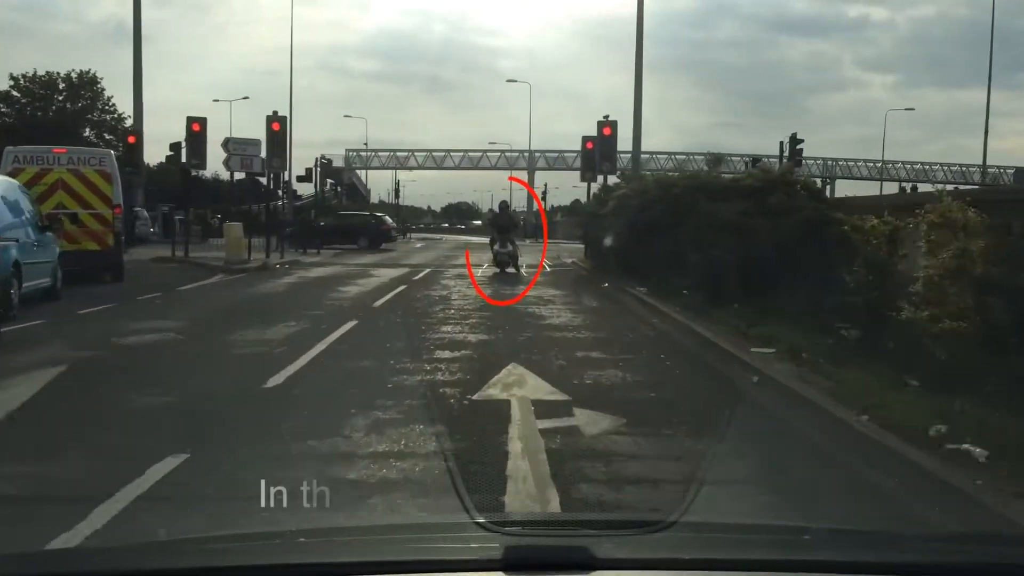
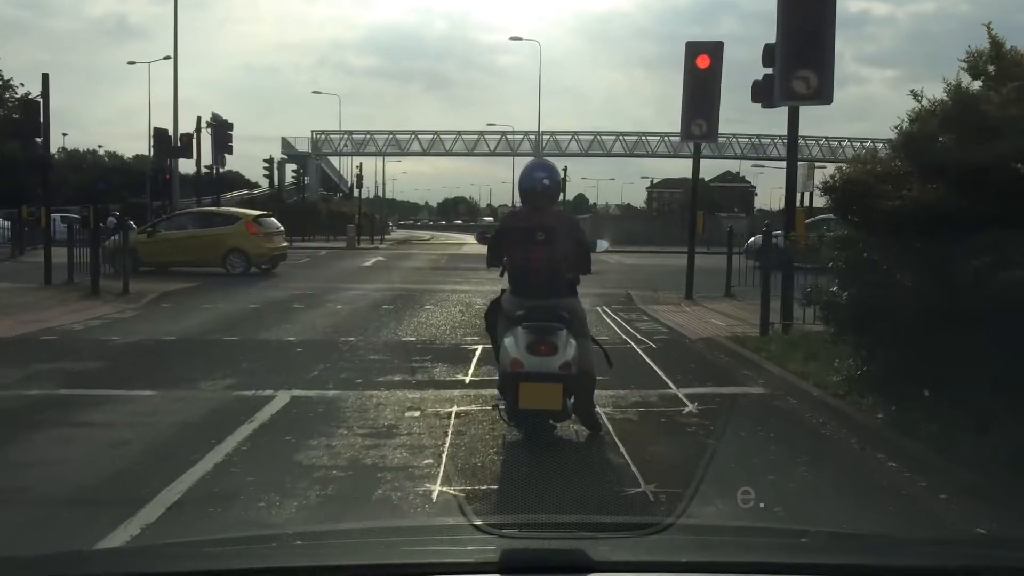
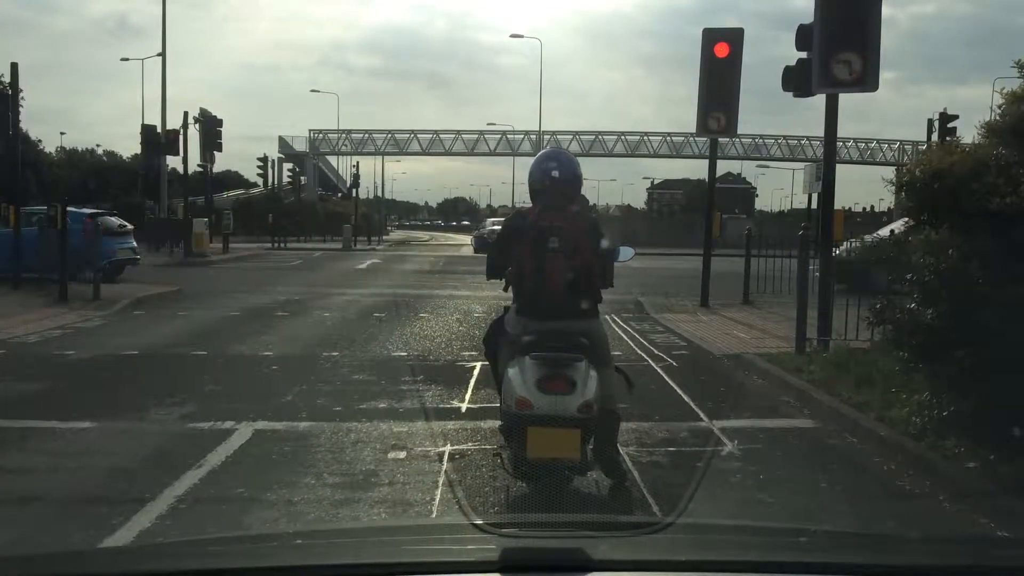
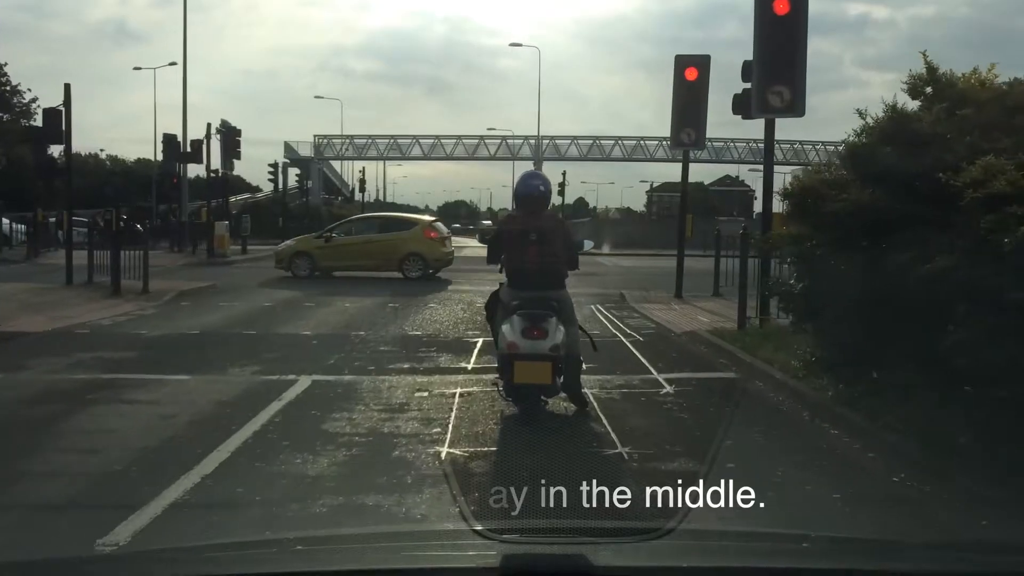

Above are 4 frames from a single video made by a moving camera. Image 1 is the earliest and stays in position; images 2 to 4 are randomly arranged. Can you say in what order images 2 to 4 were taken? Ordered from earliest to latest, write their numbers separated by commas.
4, 2, 3
